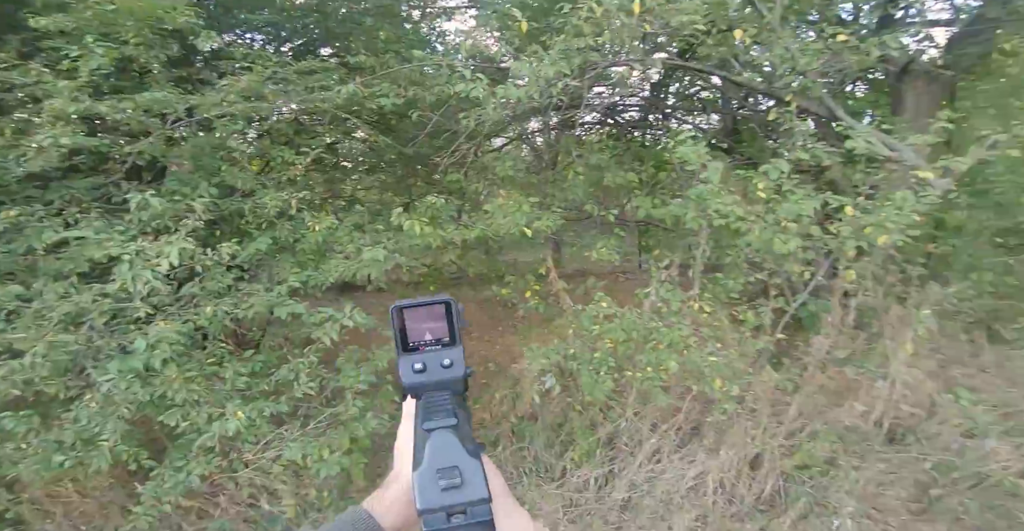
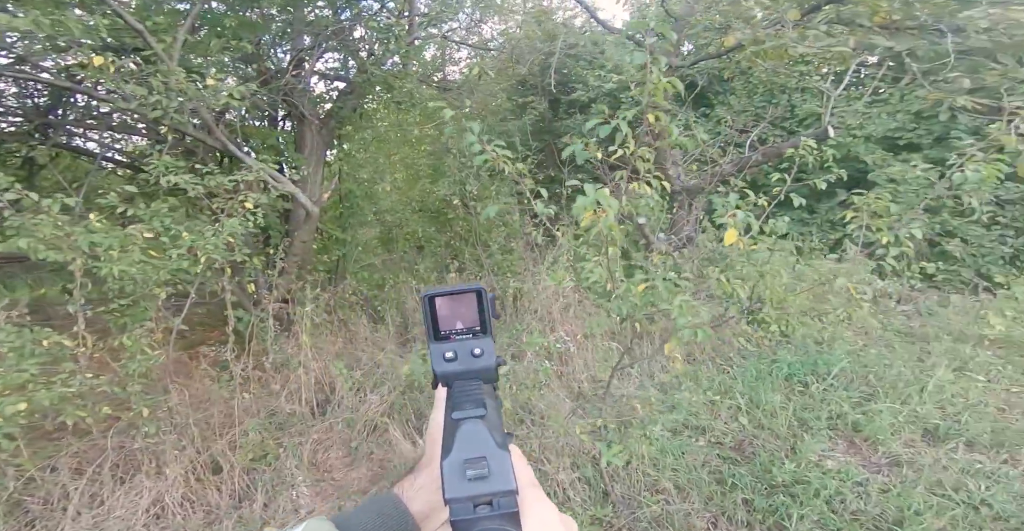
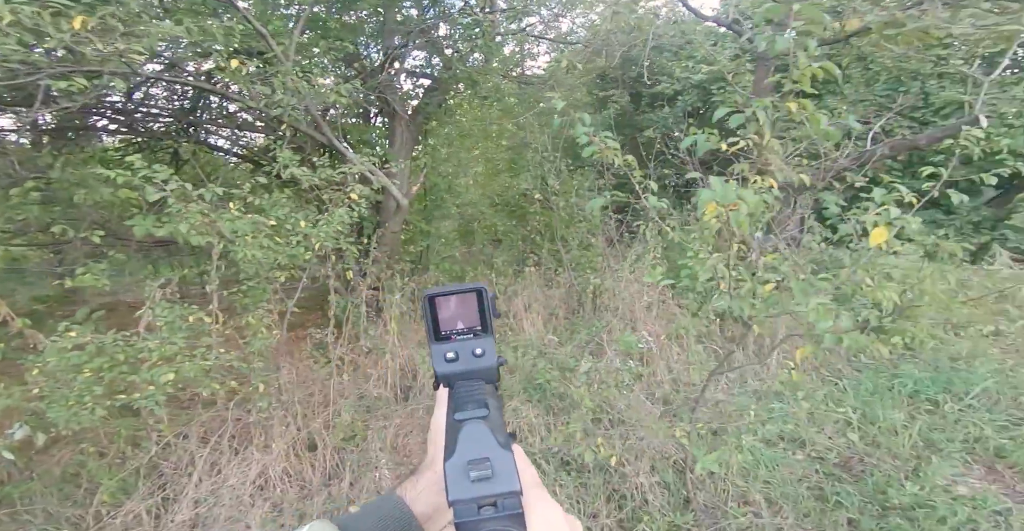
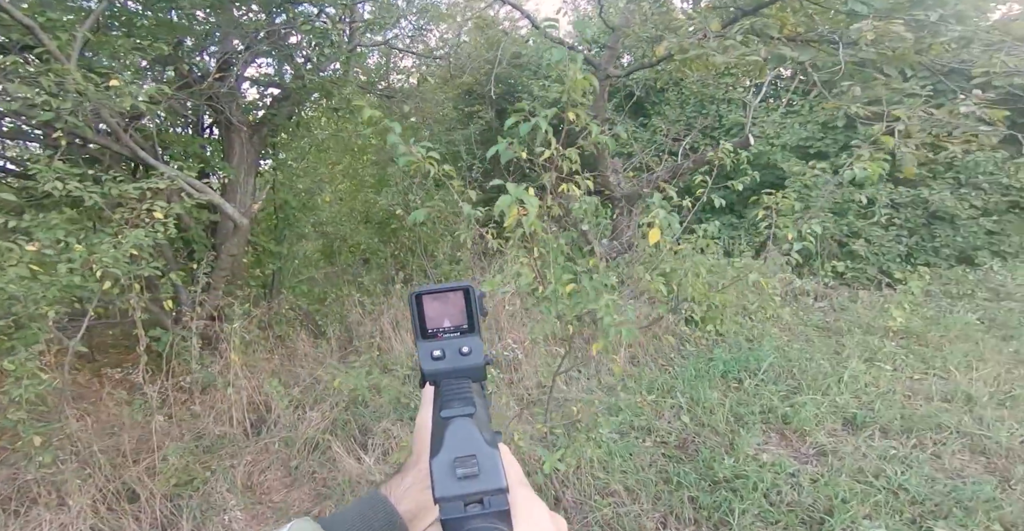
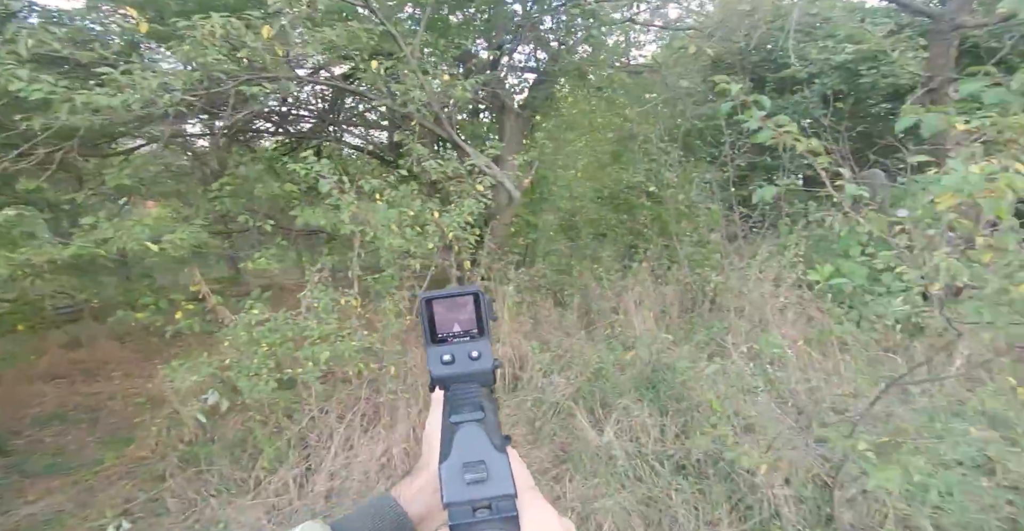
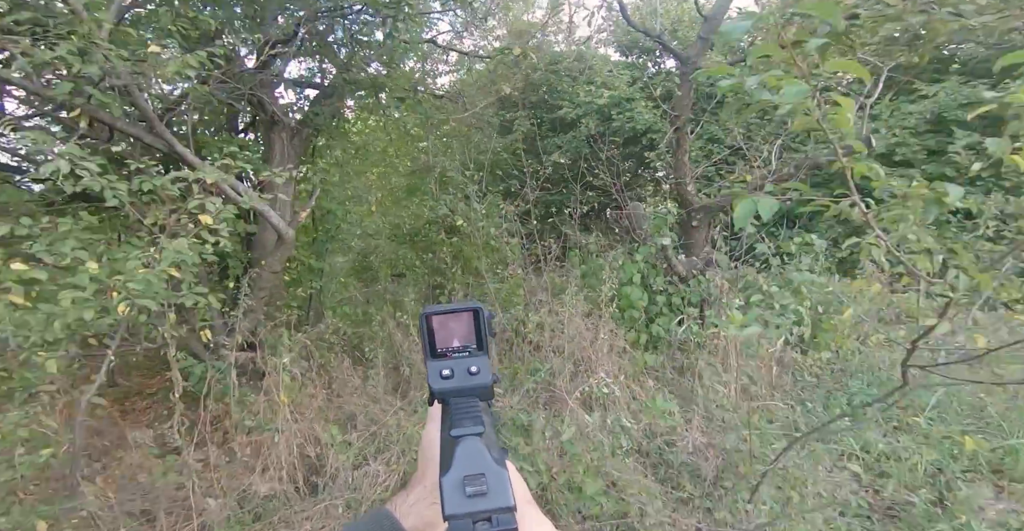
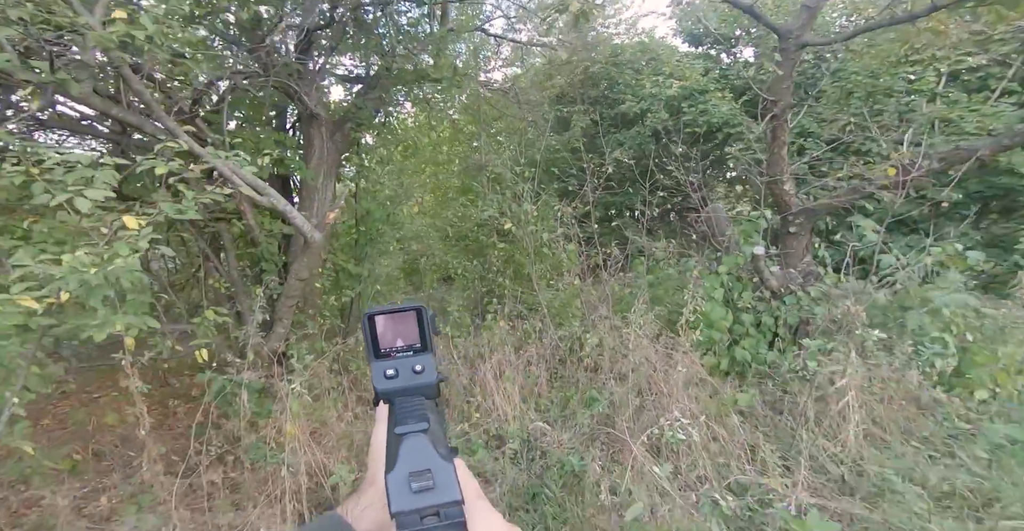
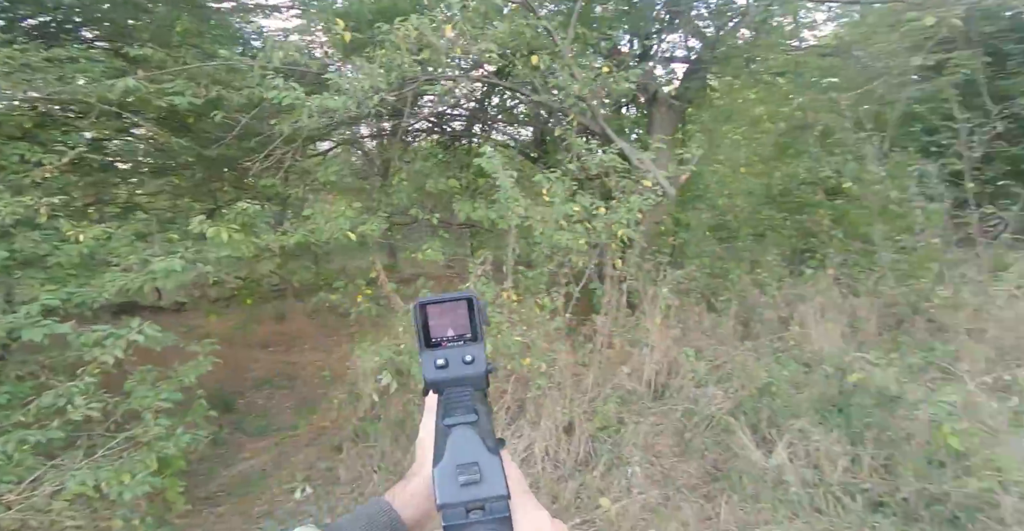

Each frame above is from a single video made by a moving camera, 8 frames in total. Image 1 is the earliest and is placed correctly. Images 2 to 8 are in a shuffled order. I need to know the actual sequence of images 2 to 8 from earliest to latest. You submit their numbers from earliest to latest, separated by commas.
8, 5, 3, 2, 4, 6, 7
